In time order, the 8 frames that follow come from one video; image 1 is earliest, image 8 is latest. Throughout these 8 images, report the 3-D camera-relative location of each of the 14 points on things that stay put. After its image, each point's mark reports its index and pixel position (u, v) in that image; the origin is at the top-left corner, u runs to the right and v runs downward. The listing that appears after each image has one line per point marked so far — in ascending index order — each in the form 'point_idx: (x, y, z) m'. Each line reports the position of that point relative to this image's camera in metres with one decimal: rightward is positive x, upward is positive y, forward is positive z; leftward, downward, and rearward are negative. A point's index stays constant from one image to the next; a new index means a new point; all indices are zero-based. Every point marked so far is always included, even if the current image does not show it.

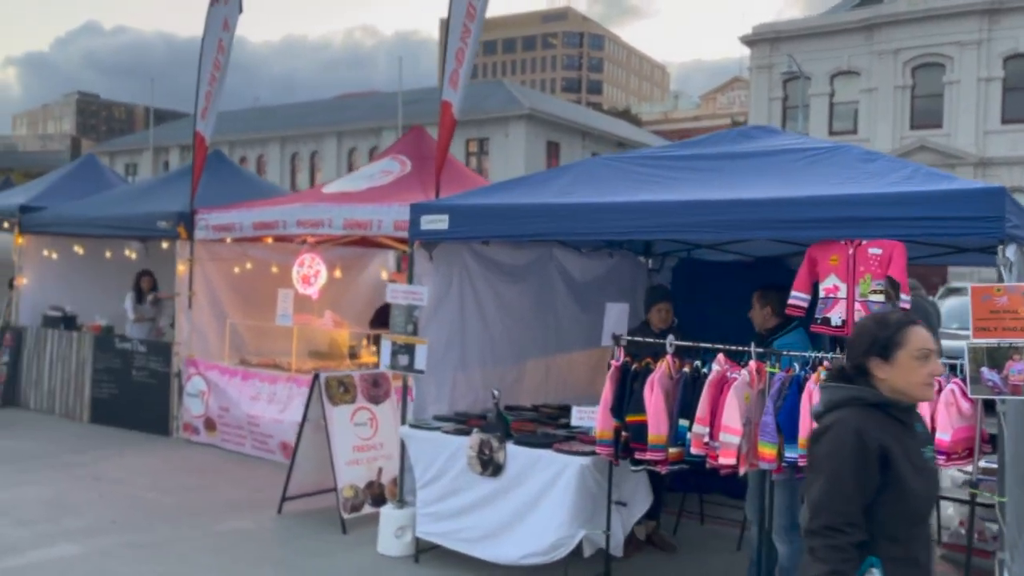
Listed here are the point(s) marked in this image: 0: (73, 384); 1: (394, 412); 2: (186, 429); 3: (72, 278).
0: (-5.1, -1.1, +9.7) m
1: (-0.9, -0.9, +6.3) m
2: (-3.4, -1.5, +8.6) m
3: (-5.8, +0.1, +11.0) m
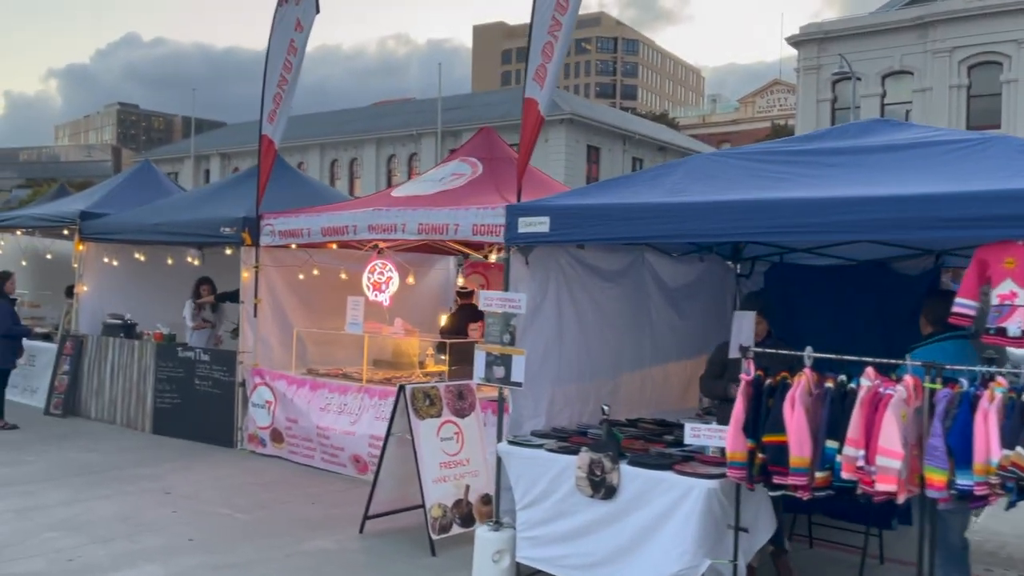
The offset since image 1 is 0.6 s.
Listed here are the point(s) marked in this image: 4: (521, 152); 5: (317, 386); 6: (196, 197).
0: (-4.3, -1.2, +9.5) m
1: (-0.2, -1.0, +6.0) m
2: (-2.6, -1.6, +8.4) m
3: (-5.0, 0.0, +10.8) m
4: (+0.1, +1.0, +6.4) m
5: (-1.9, -0.9, +7.9) m
6: (-3.8, +1.1, +10.0) m
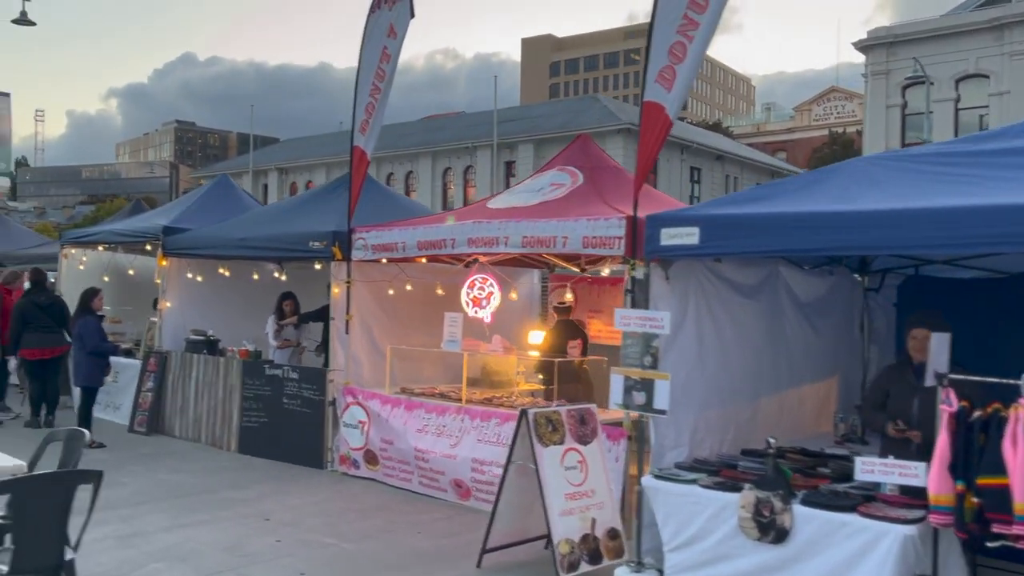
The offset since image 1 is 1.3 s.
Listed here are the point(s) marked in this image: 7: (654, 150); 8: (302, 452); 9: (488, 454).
0: (-3.3, -1.4, +9.3) m
1: (+0.6, -1.1, +5.5) m
2: (-1.7, -1.7, +8.1) m
3: (-3.8, -0.2, +10.7) m
4: (+0.9, +0.9, +6.0) m
5: (-0.9, -1.1, +7.5) m
6: (-2.7, +0.9, +9.8) m
7: (+1.0, +1.0, +5.9) m
8: (-2.2, -1.7, +8.5) m
9: (-0.2, -1.4, +6.9) m
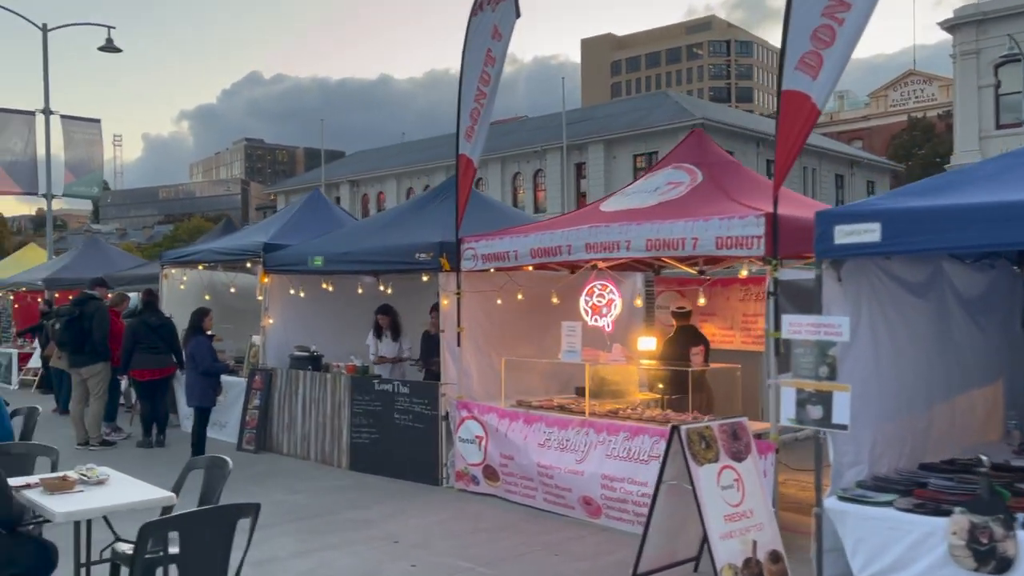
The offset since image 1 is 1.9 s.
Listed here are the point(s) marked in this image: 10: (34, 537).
0: (-2.0, -1.6, +9.2) m
1: (+1.5, -1.1, +5.2) m
2: (-0.5, -1.8, +7.9) m
3: (-2.5, -0.4, +10.6) m
4: (+1.8, +0.9, +5.6) m
5: (+0.2, -1.2, +7.3) m
6: (-1.5, +0.7, +9.6) m
7: (+1.9, +1.0, +5.5) m
8: (-1.0, -1.8, +8.3) m
9: (+0.8, -1.4, +6.5) m
10: (-2.4, -1.2, +4.1) m
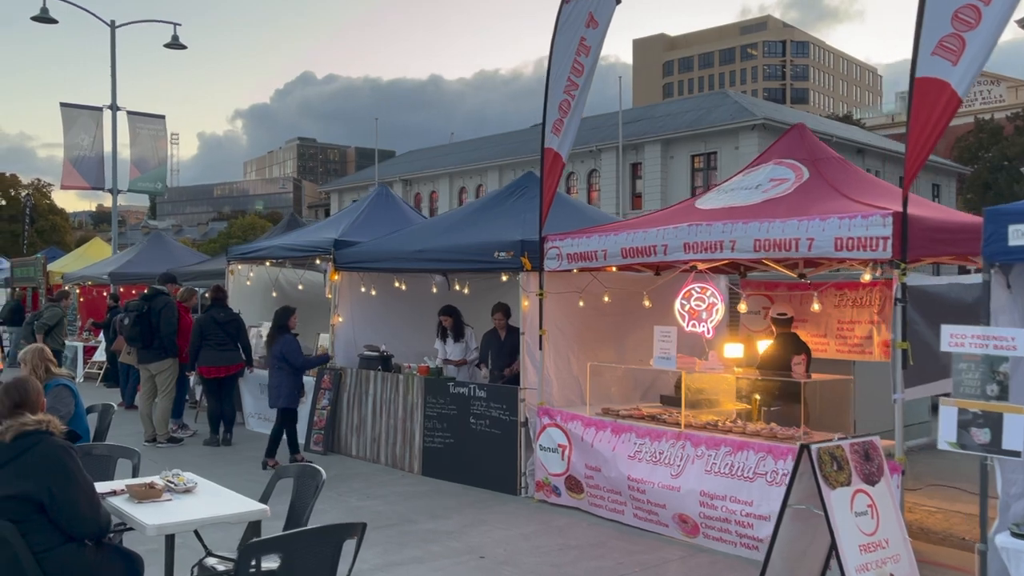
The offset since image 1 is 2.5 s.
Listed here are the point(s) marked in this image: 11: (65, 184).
0: (-1.2, -1.6, +8.9) m
1: (+2.2, -1.2, +4.7) m
2: (+0.3, -1.8, +7.5) m
3: (-1.6, -0.4, +10.3) m
4: (+2.5, +0.8, +5.1) m
5: (+0.9, -1.2, +6.8) m
6: (-0.6, +0.8, +9.3) m
7: (+2.5, +0.9, +5.0) m
8: (-0.2, -1.8, +7.9) m
9: (+1.5, -1.5, +6.1) m
10: (-1.8, -1.2, +3.9) m
11: (-10.2, +2.4, +18.9) m
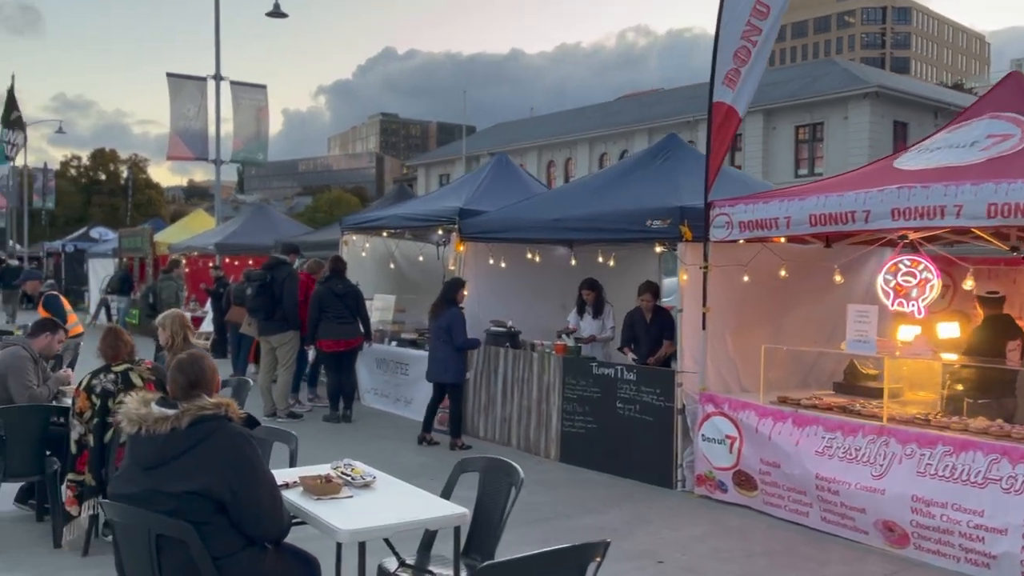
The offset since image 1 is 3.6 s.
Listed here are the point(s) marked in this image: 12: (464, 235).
0: (+0.2, -1.3, +8.3) m
1: (+3.2, -1.0, +3.8) m
2: (+1.6, -1.6, +6.8) m
3: (0.0, 0.0, +9.7) m
4: (+3.6, +1.0, +4.1) m
5: (+2.2, -1.0, +6.0) m
6: (+0.9, +1.0, +8.6) m
7: (+3.6, +1.0, +4.0) m
8: (+1.1, -1.6, +7.2) m
9: (+2.7, -1.3, +5.2) m
10: (-0.9, -1.1, +3.3) m
11: (-7.8, +3.1, +18.9) m
12: (-0.5, +0.6, +9.2) m
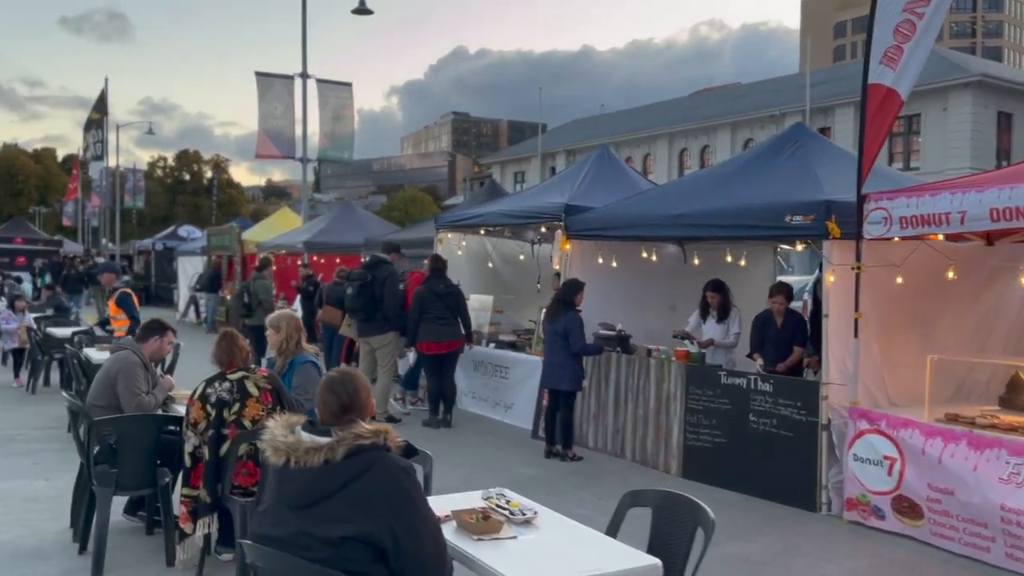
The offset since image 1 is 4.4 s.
0: (+1.3, -1.3, +7.7) m
1: (+3.9, -1.1, +3.0) m
2: (+2.5, -1.6, +6.1) m
3: (+1.2, 0.0, +9.2) m
4: (+4.3, +0.9, +3.2) m
5: (+3.0, -1.0, +5.3) m
6: (+2.0, +1.0, +7.9) m
7: (+4.4, +1.0, +3.1) m
8: (+2.1, -1.6, +6.6) m
9: (+3.5, -1.3, +4.5) m
10: (-0.2, -1.1, +2.9) m
11: (-5.8, +3.1, +19.0) m
12: (+0.7, +0.6, +8.7) m
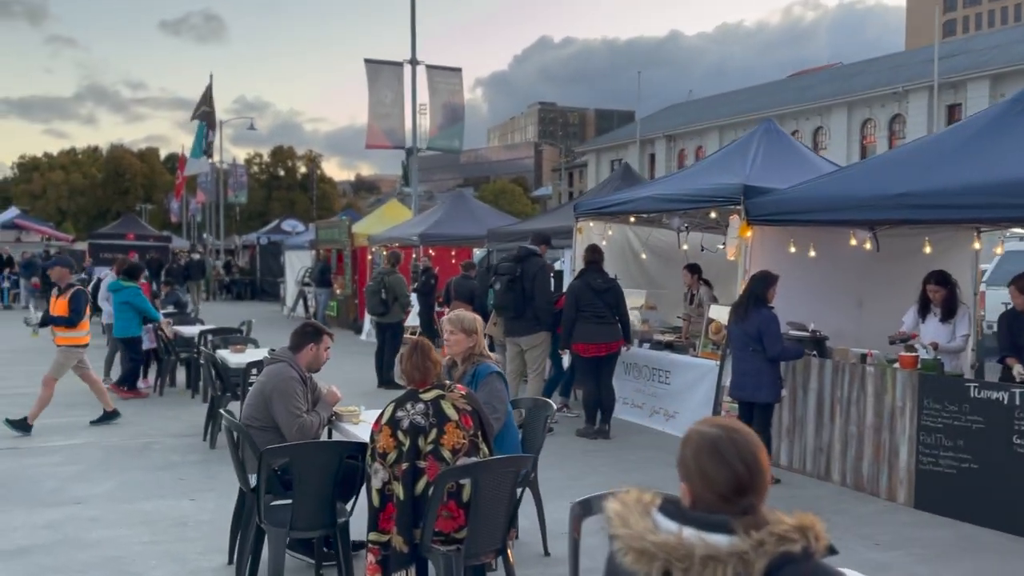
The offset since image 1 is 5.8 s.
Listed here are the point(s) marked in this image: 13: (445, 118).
0: (+2.8, -1.2, +6.5) m
1: (+4.9, -1.1, +1.5) m
2: (+3.9, -1.6, +4.8) m
3: (+2.8, 0.0, +8.0) m
4: (+5.4, +1.0, +1.7) m
5: (+4.3, -1.0, +3.9) m
6: (+3.5, +1.1, +6.6) m
7: (+5.4, +1.0, +1.6) m
8: (+3.5, -1.5, +5.3) m
9: (+4.7, -1.3, +3.1) m
10: (+0.9, -1.1, +1.8) m
11: (-3.1, +3.2, +18.4) m
12: (+2.3, +0.6, +7.6) m
13: (-1.6, +4.0, +19.6) m
